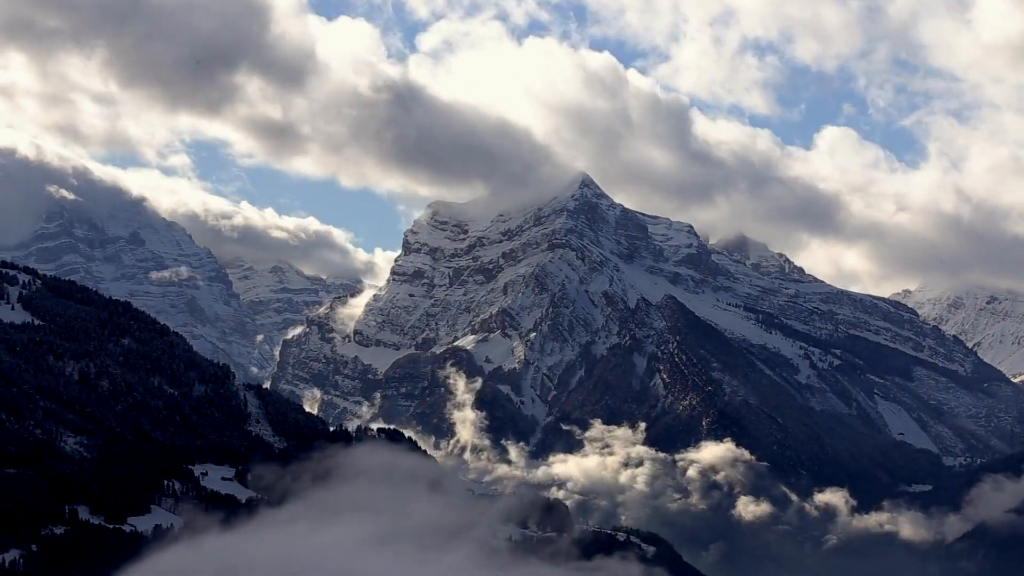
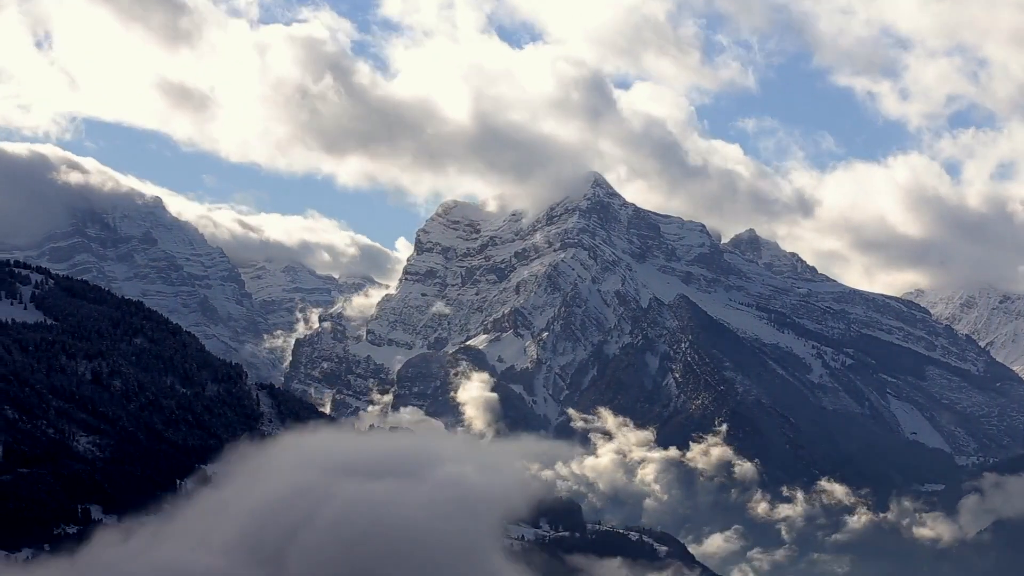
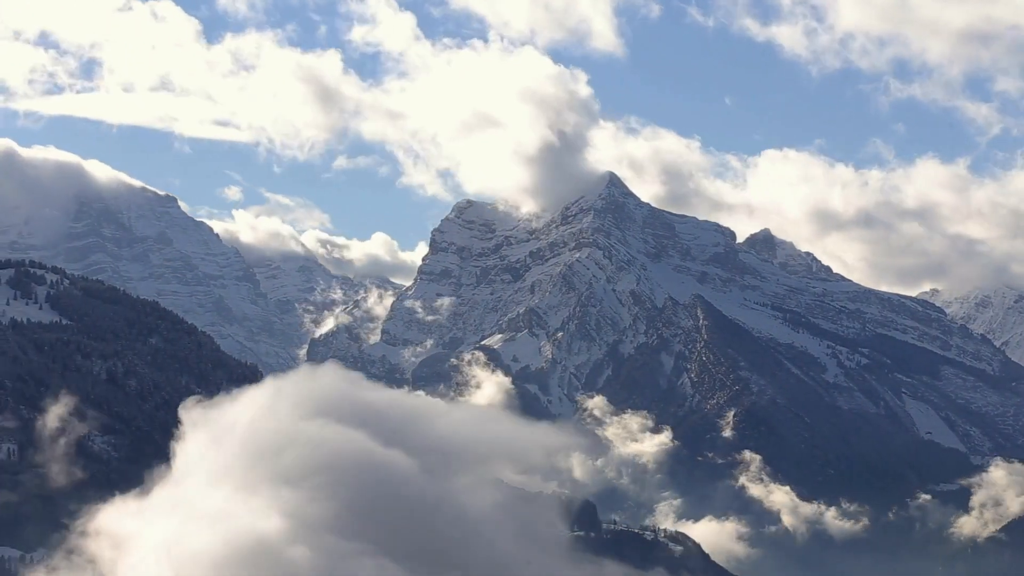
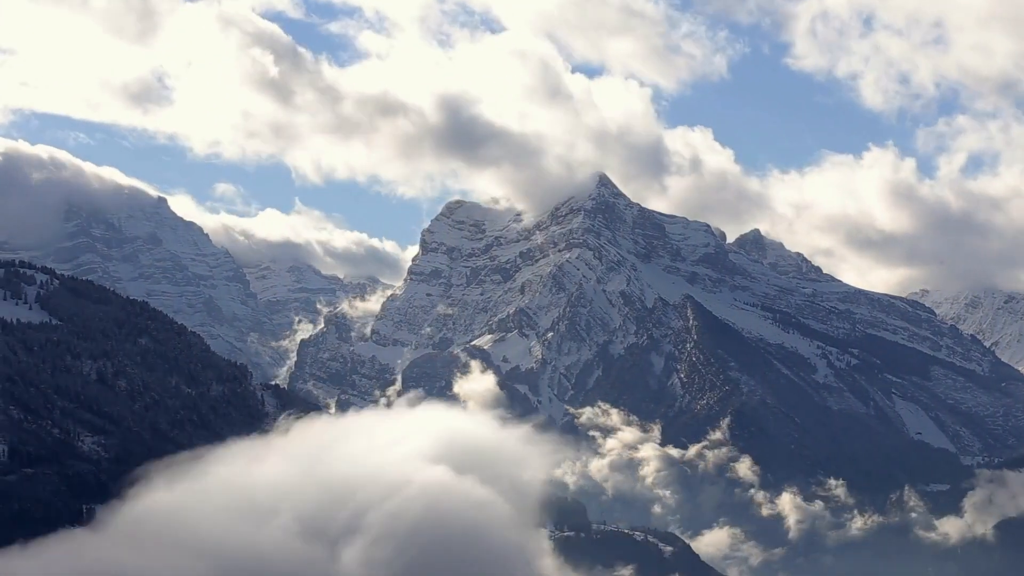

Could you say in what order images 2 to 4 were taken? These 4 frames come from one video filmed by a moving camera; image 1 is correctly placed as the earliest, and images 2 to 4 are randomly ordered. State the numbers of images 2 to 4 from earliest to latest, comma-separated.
2, 4, 3
